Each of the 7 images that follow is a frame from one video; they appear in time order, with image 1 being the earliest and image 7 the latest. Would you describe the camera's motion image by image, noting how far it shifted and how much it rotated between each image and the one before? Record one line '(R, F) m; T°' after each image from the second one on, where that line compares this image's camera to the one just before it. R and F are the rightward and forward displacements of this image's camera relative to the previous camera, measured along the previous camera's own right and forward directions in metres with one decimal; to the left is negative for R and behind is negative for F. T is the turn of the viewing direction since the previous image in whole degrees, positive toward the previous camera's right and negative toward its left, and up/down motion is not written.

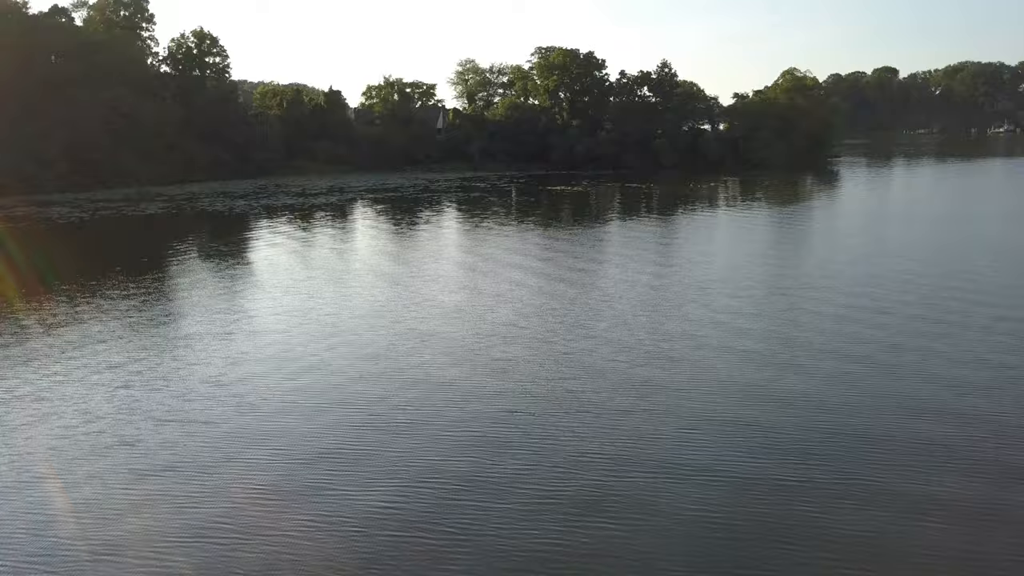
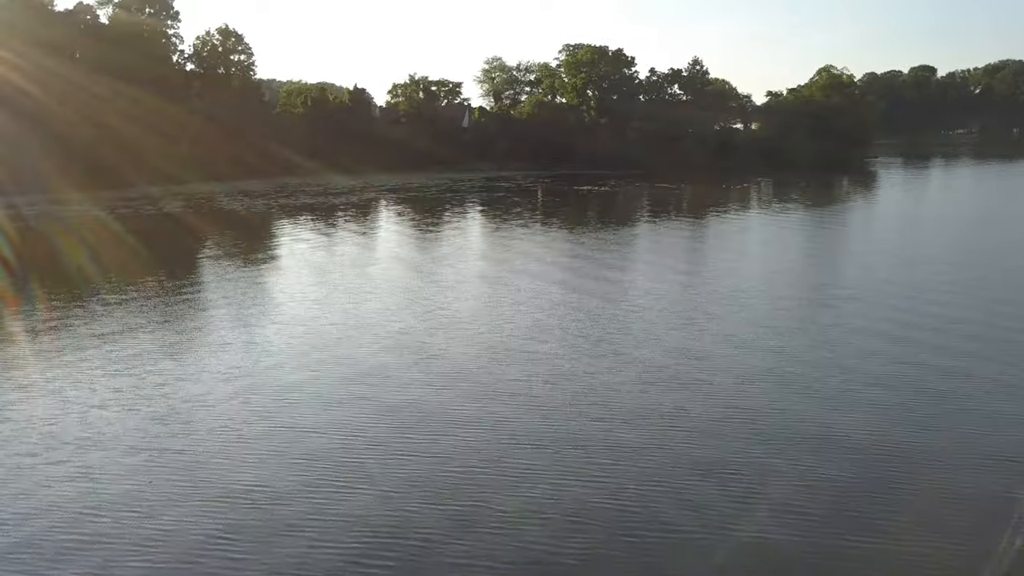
(+0.2, +1.8) m; -2°
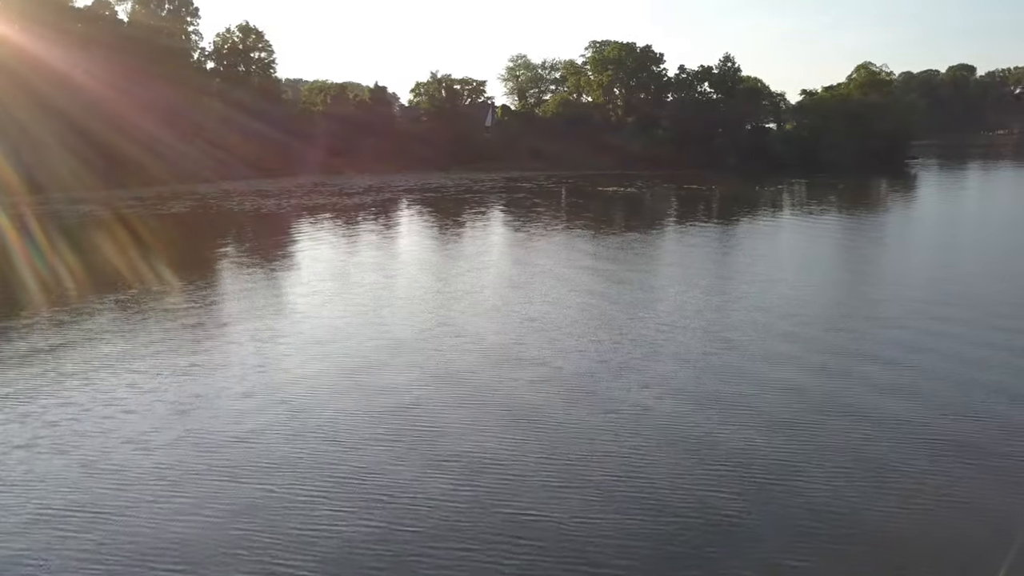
(+0.3, +2.6) m; -2°
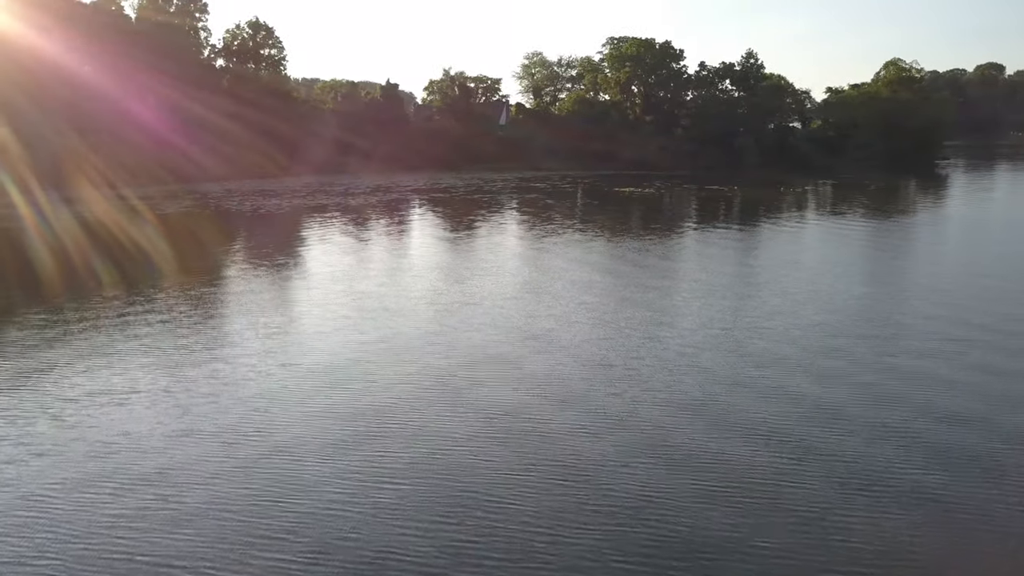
(+0.4, +2.5) m; -1°
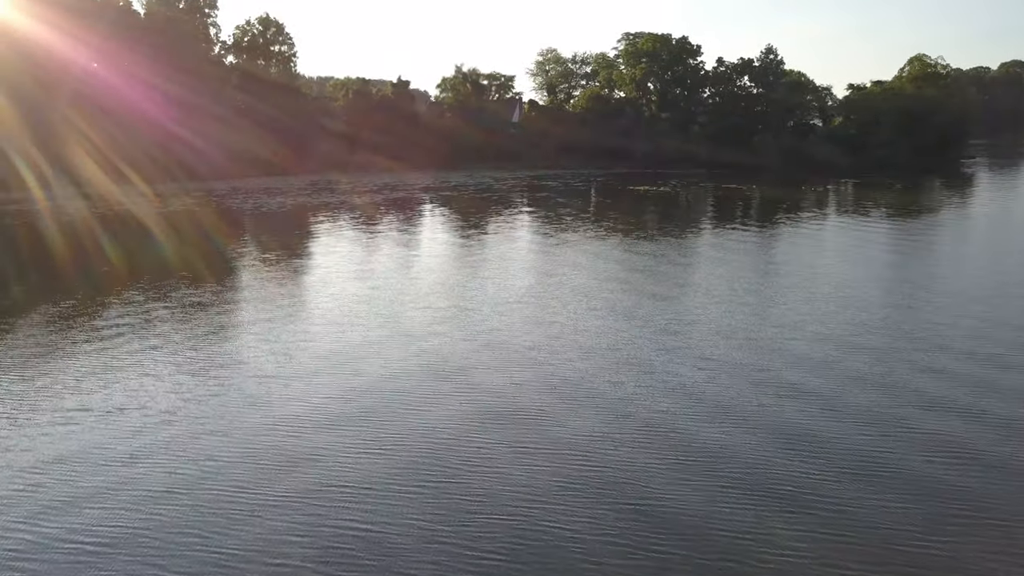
(+0.3, +1.7) m; -1°
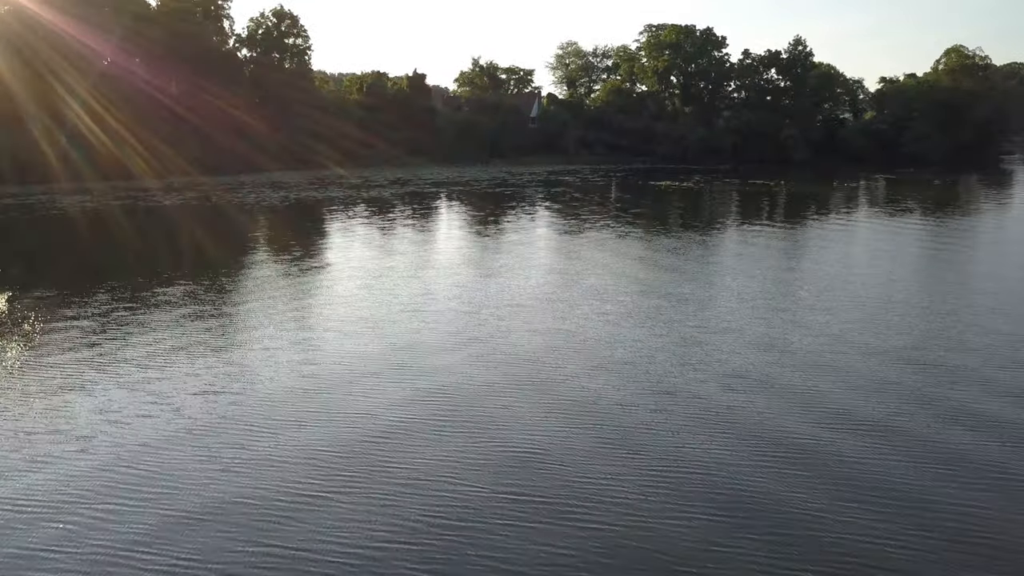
(+0.4, +2.4) m; -1°
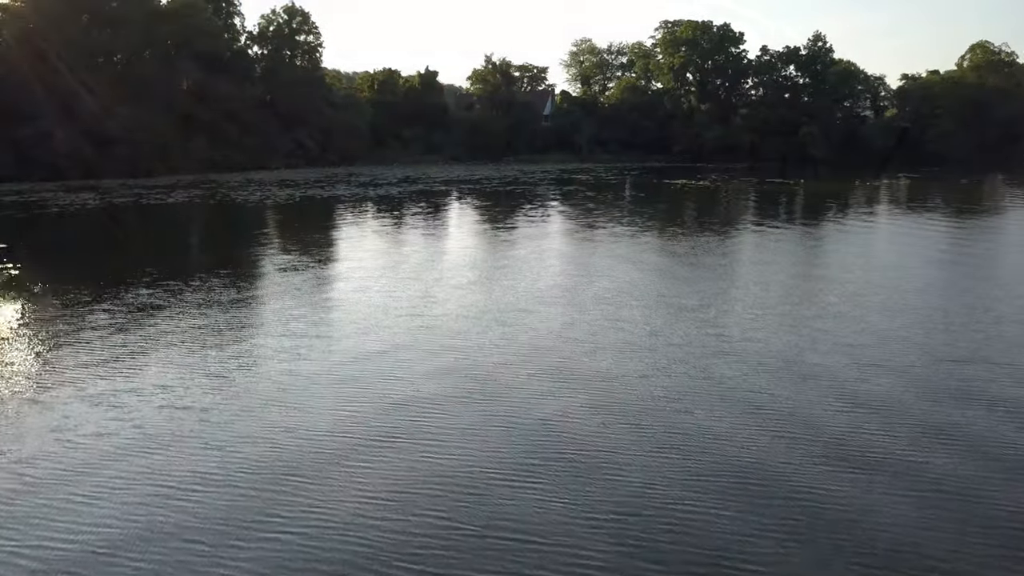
(+0.2, +1.3) m; -1°
